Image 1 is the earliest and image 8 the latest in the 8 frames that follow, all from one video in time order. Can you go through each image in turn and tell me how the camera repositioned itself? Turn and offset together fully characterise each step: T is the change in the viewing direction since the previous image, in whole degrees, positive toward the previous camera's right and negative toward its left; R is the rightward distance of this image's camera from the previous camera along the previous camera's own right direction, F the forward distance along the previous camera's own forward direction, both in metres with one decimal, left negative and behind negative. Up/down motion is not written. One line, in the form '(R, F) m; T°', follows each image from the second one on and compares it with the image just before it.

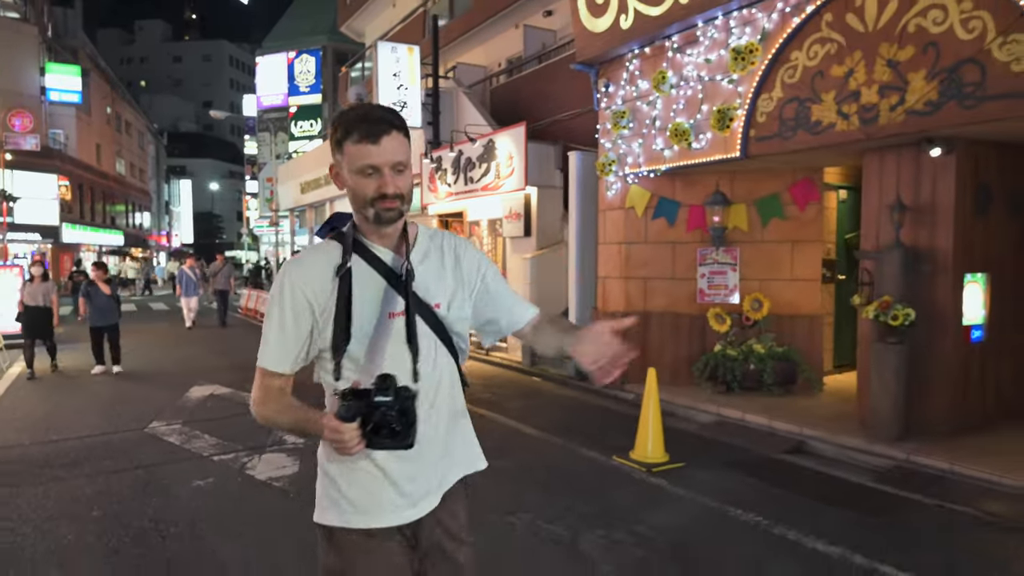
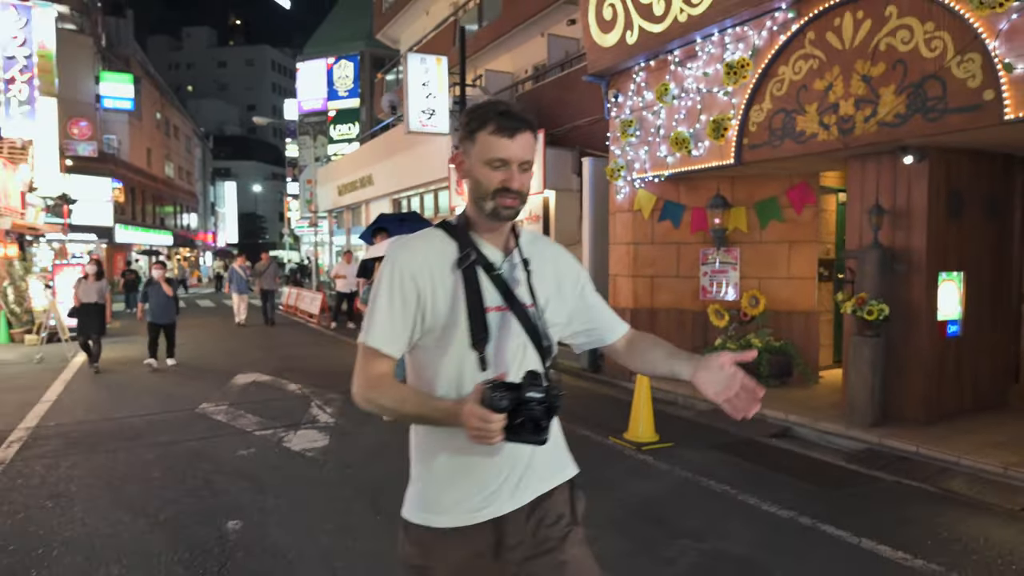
(+0.3, -0.7) m; -3°
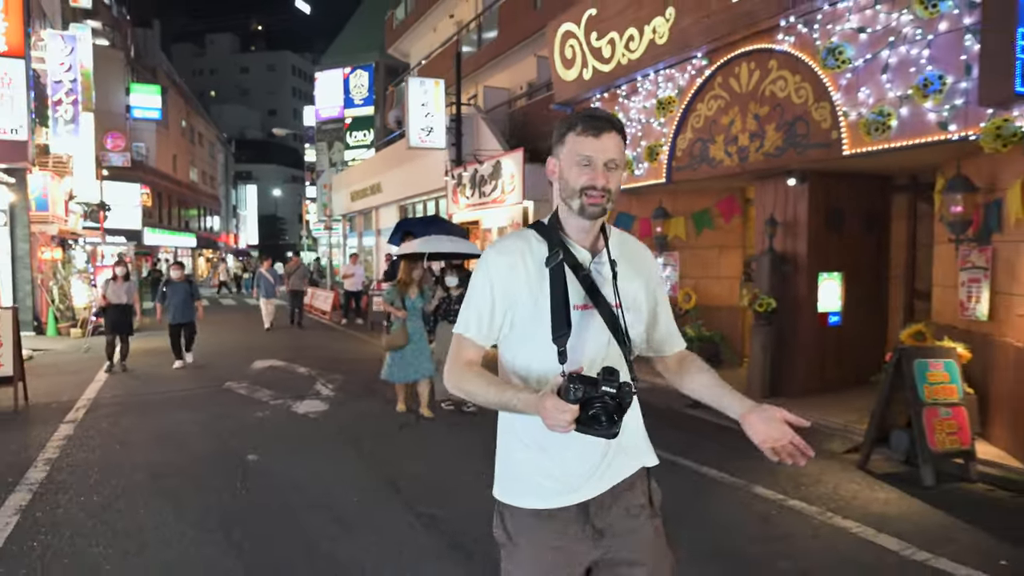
(+0.7, -1.7) m; -2°
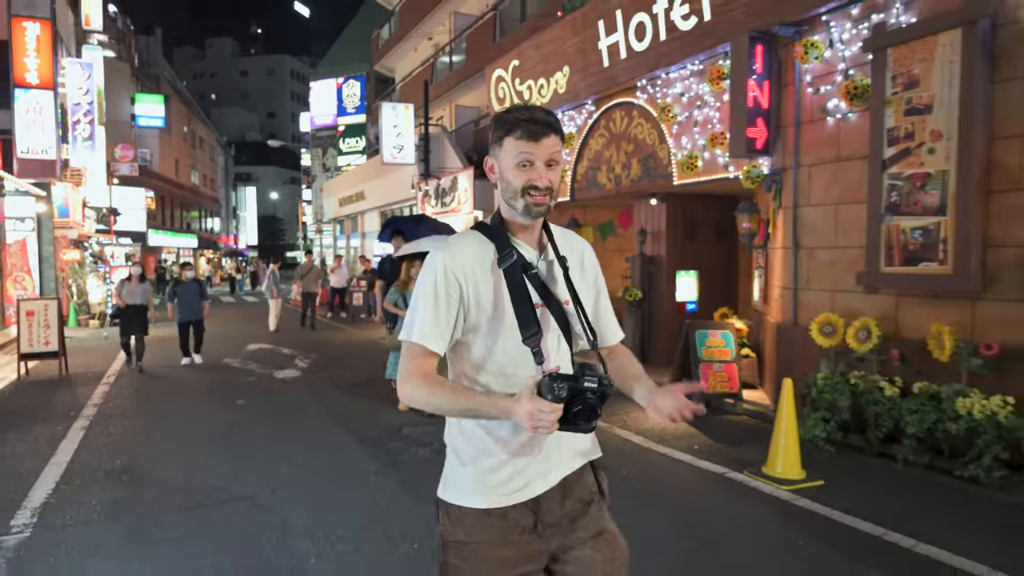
(+1.1, -2.6) m; 0°
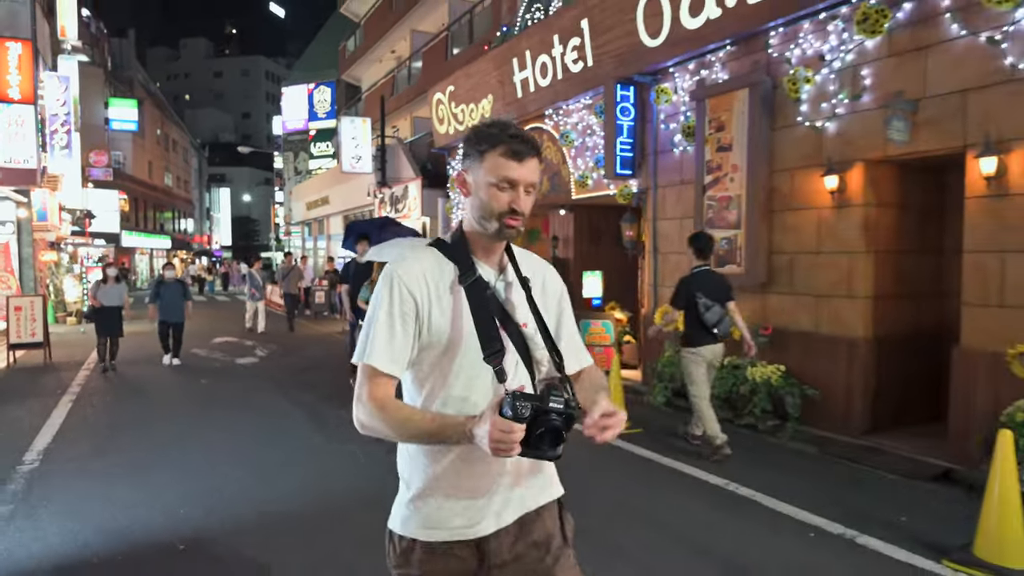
(+0.9, -1.8) m; +2°
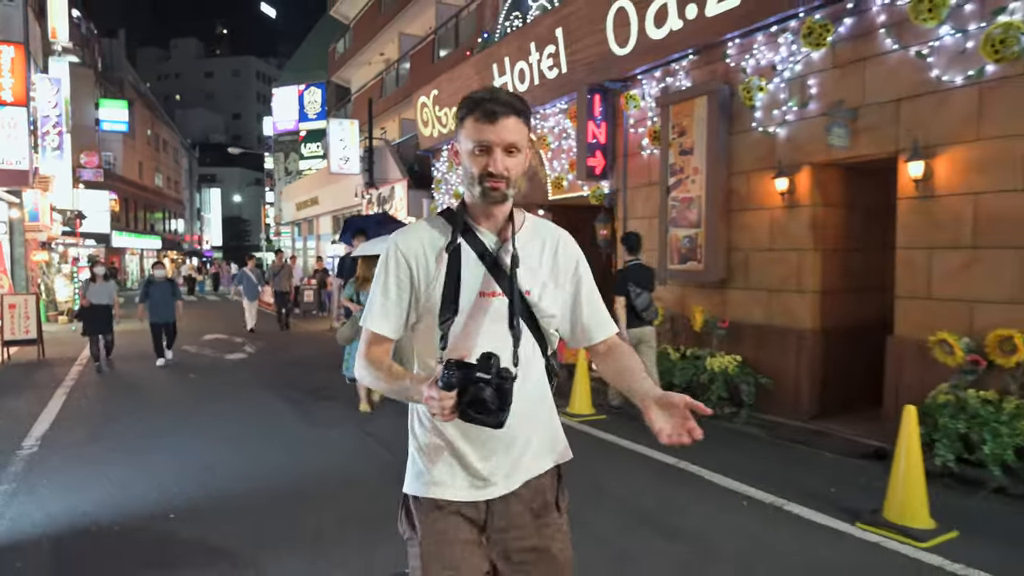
(+0.2, -0.5) m; +1°
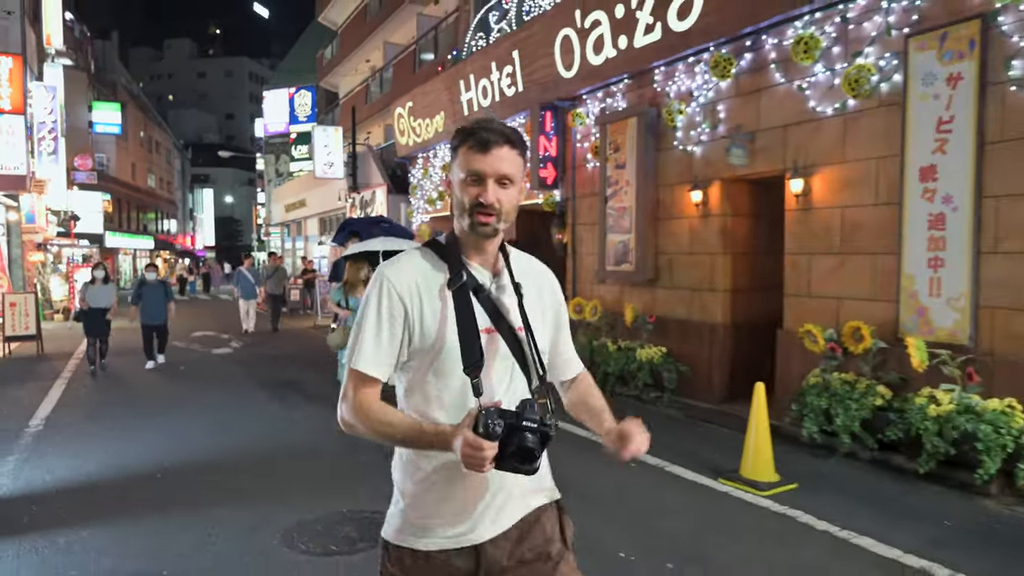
(+0.6, -1.1) m; 0°
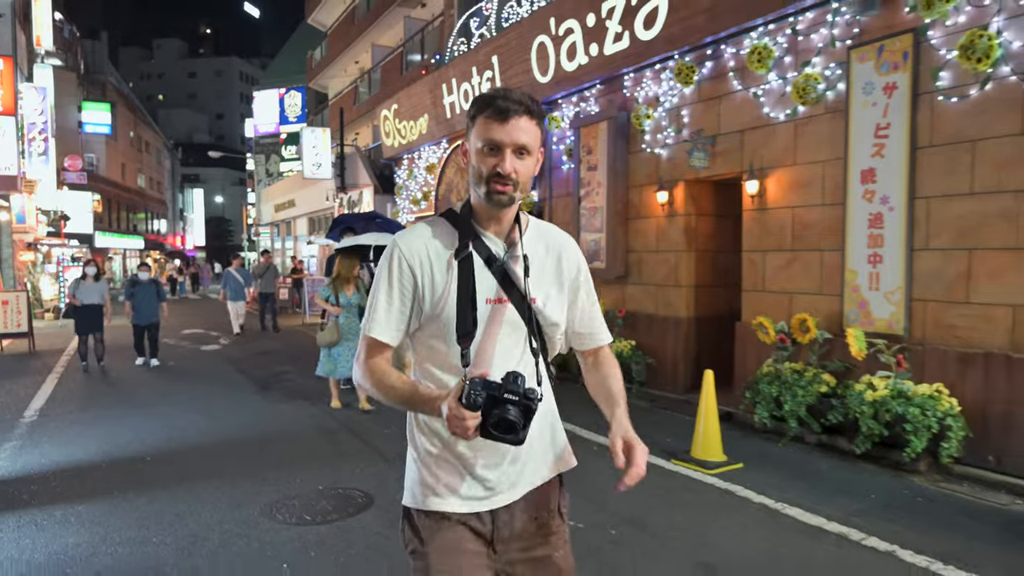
(+0.2, -0.4) m; +1°
